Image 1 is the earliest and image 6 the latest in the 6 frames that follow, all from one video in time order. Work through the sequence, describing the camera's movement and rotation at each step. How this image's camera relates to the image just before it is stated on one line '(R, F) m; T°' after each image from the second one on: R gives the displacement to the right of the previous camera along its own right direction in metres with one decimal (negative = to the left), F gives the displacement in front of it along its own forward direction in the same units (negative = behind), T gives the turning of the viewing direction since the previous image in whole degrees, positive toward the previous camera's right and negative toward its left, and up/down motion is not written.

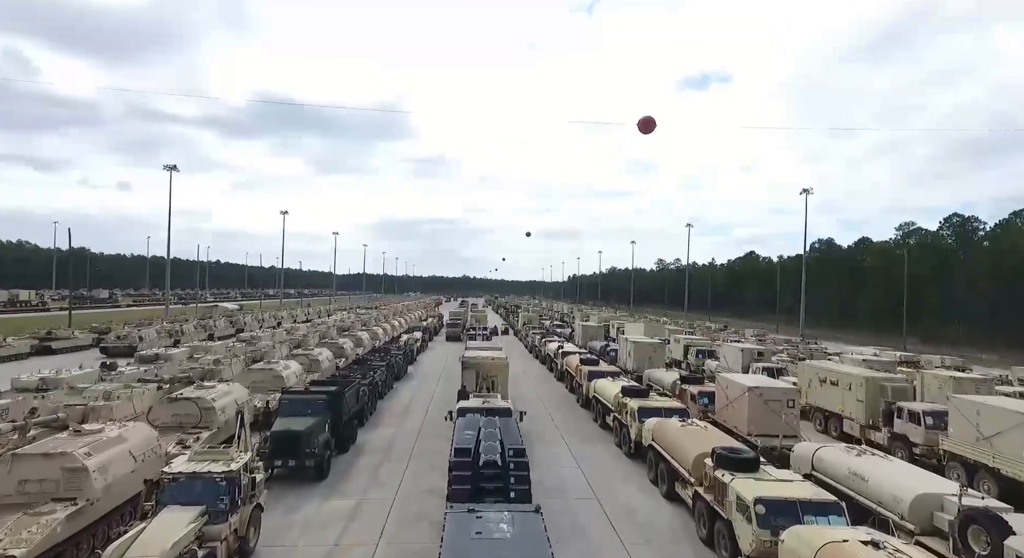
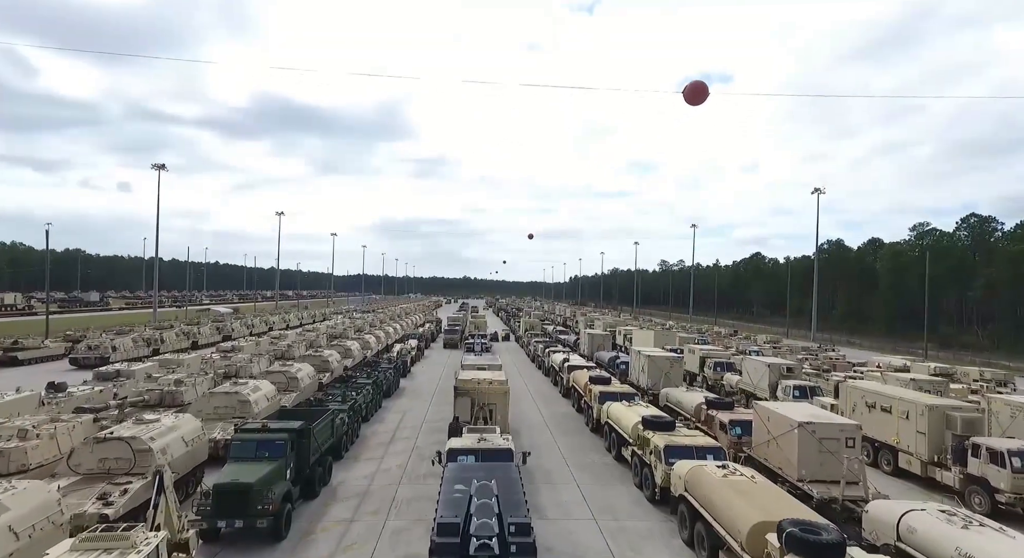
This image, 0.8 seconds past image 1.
(0.0, +3.0) m; 0°
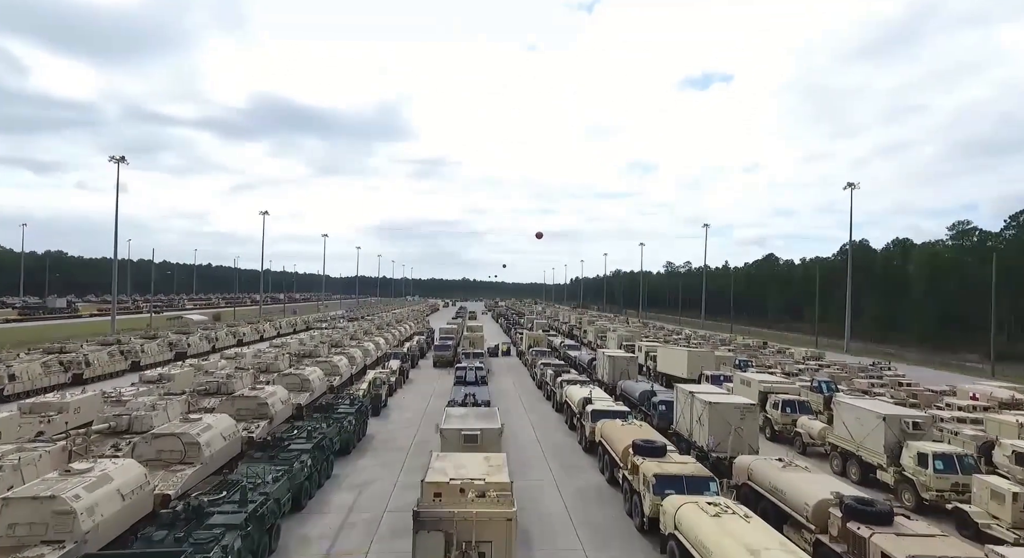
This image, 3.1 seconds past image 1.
(-0.2, +8.3) m; 0°
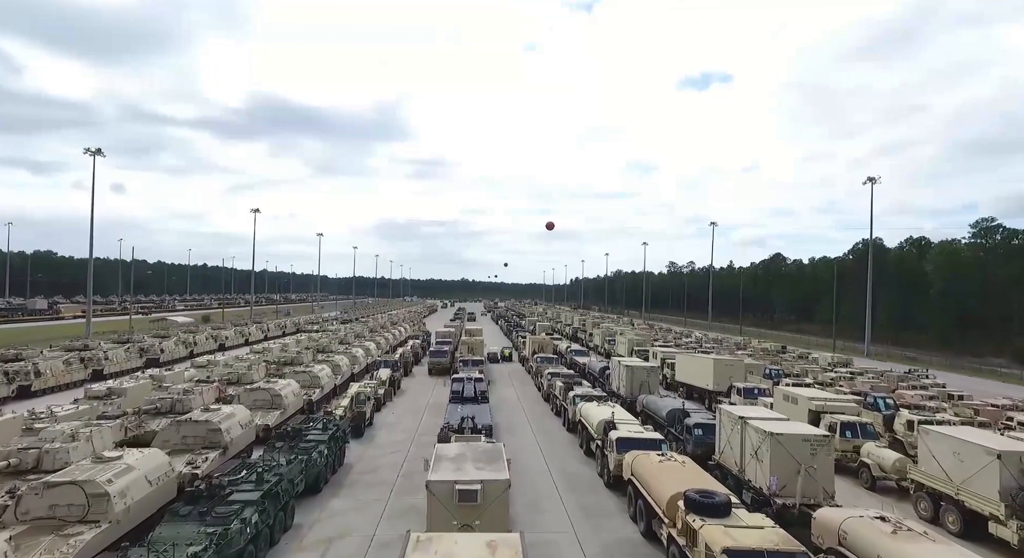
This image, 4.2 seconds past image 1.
(-1.5, +1.3) m; 0°
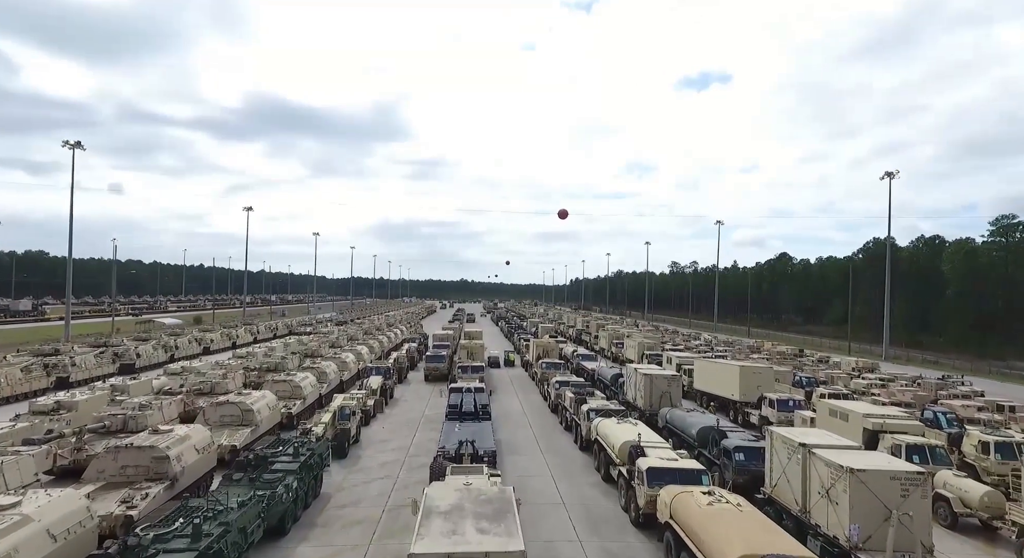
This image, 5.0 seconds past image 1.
(-0.2, +3.1) m; 0°
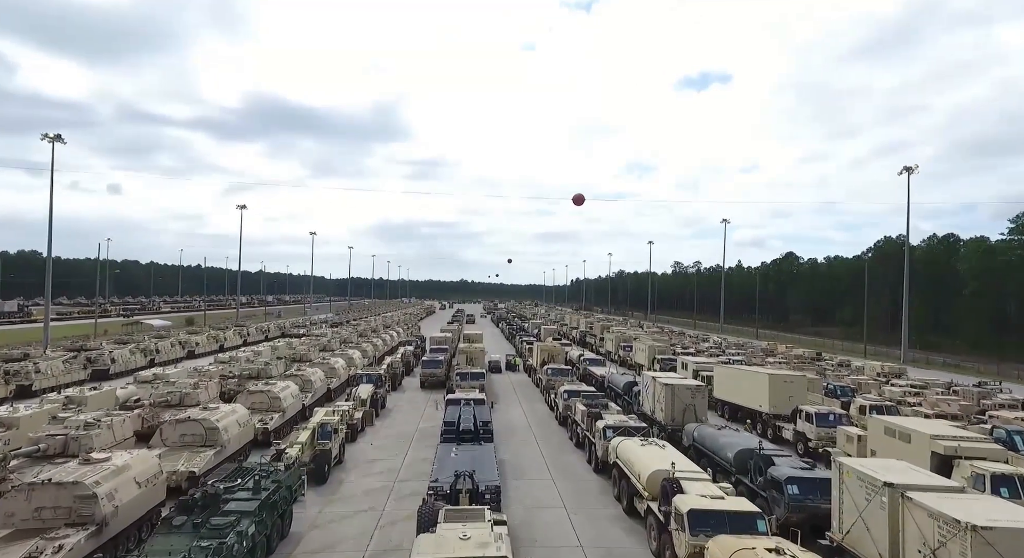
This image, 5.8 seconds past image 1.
(-0.2, +2.8) m; 0°
